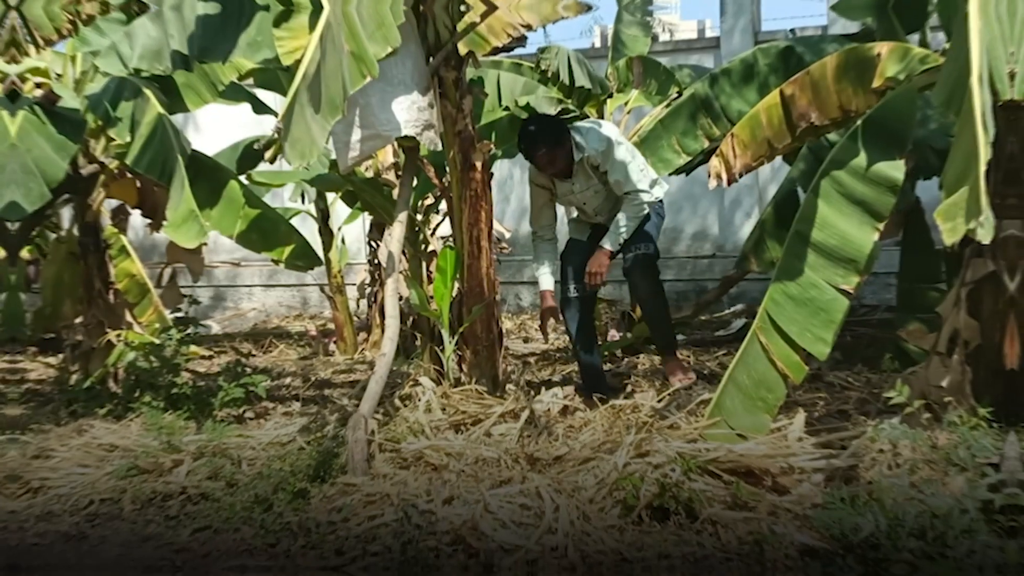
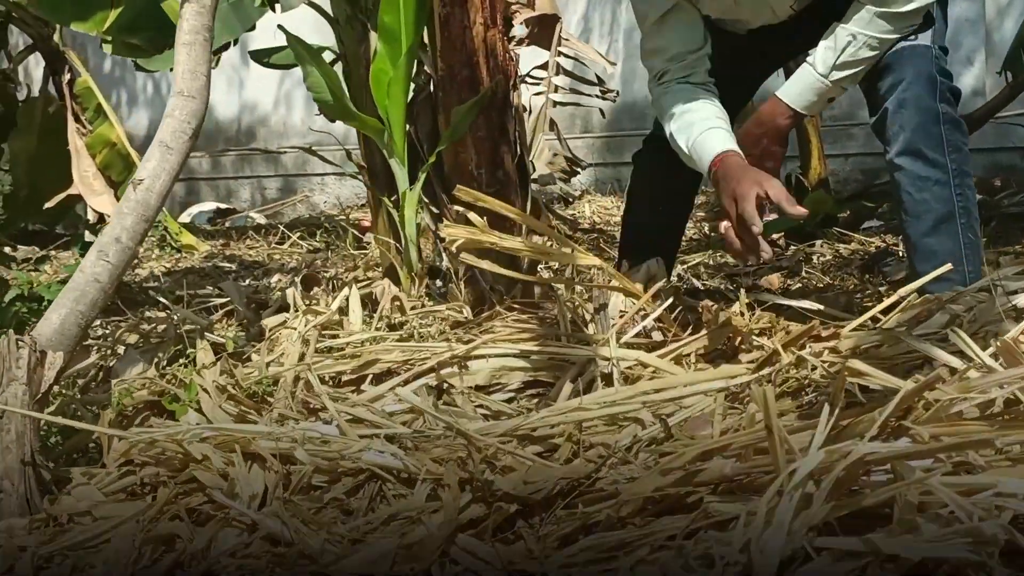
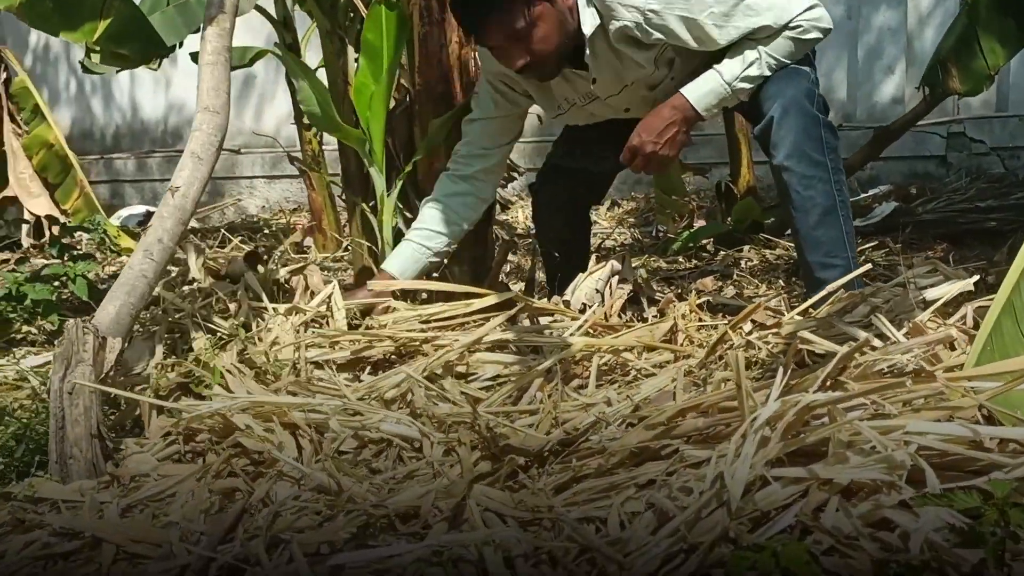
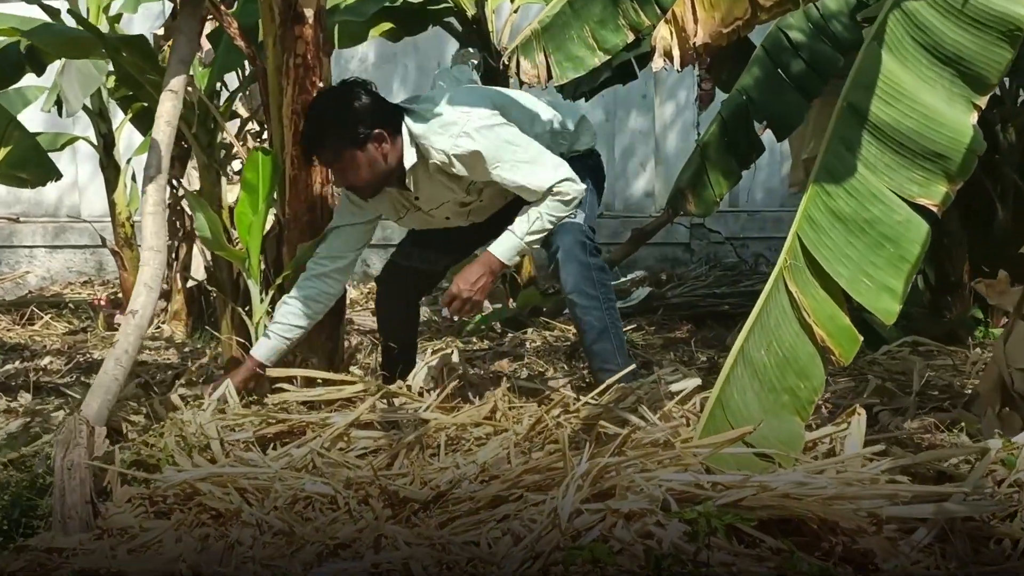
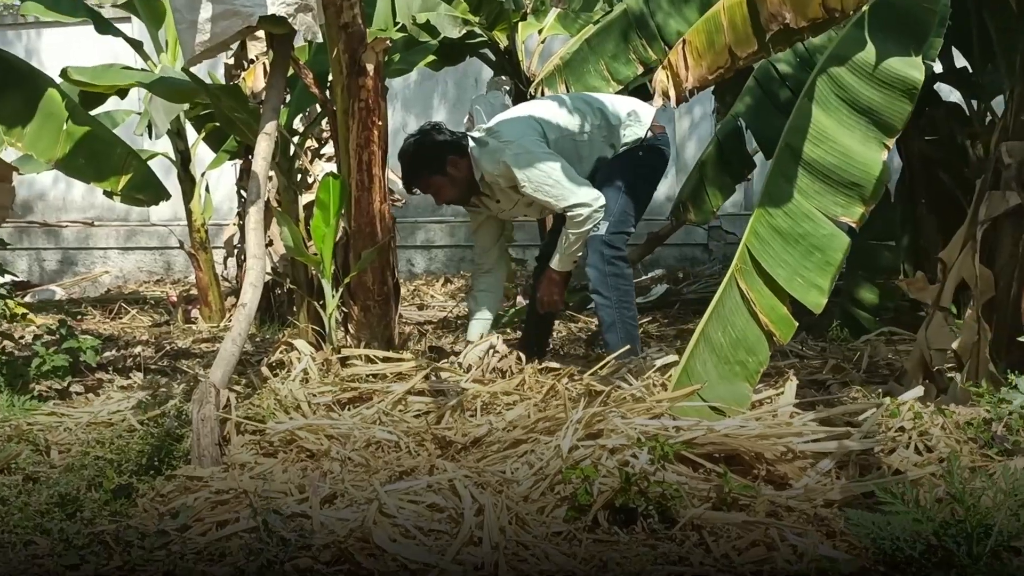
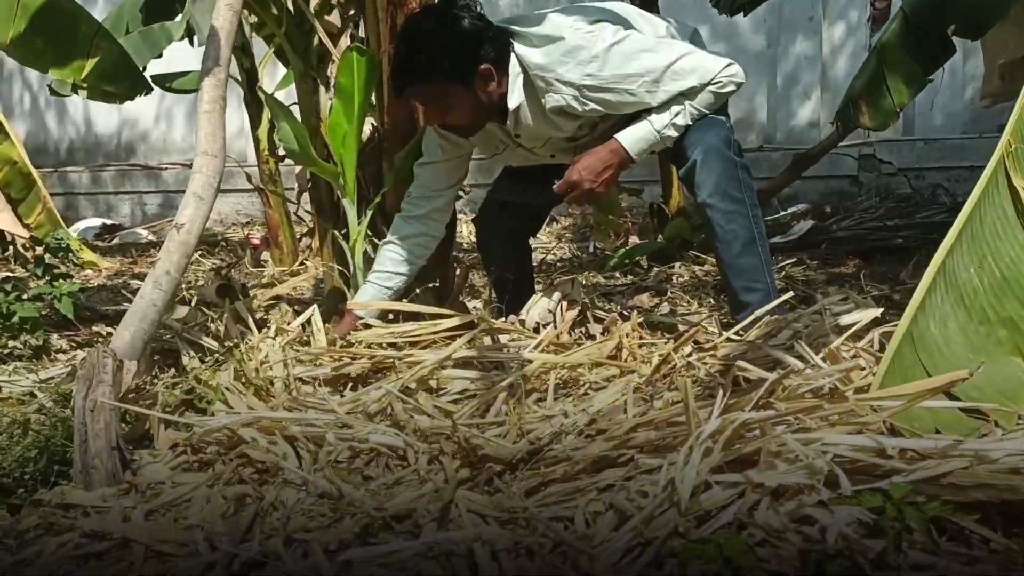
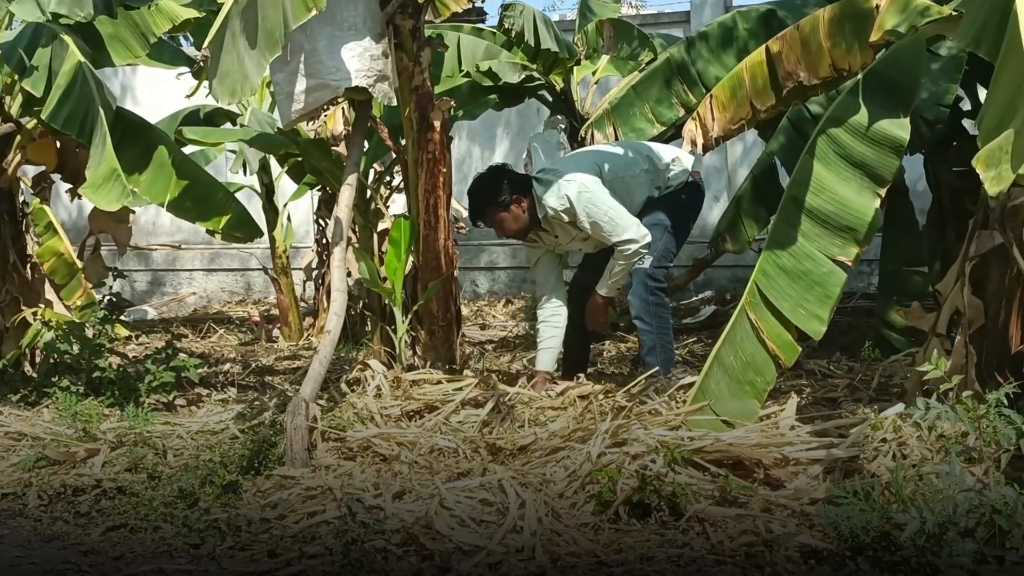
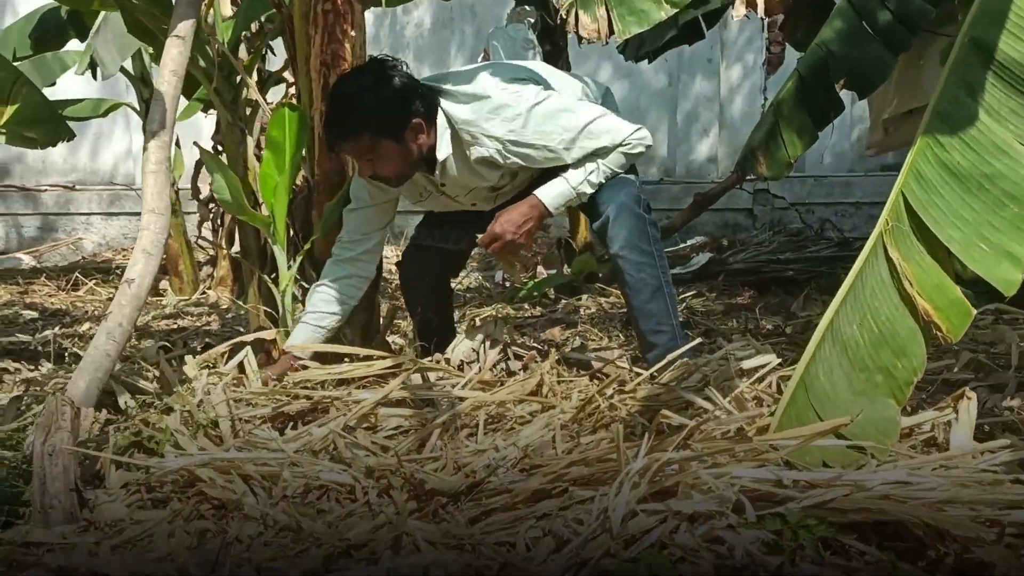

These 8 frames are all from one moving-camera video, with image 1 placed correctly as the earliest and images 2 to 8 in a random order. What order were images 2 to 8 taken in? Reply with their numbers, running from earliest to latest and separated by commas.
7, 5, 4, 8, 6, 3, 2
